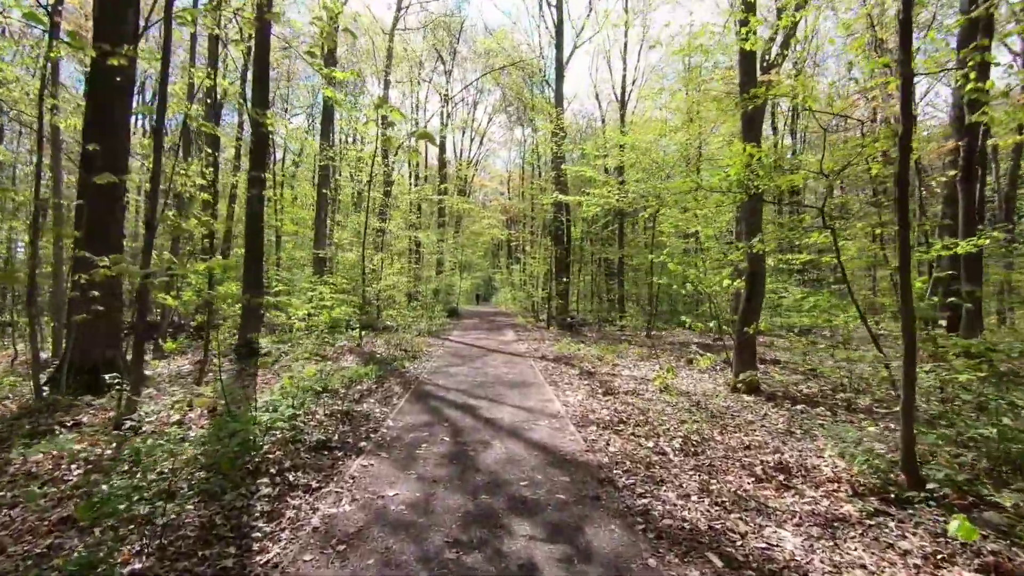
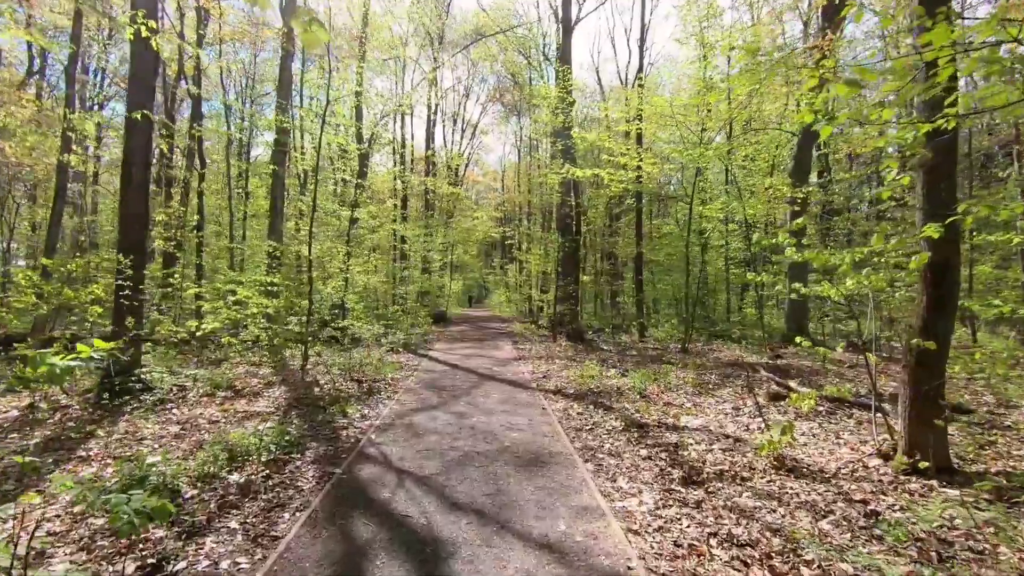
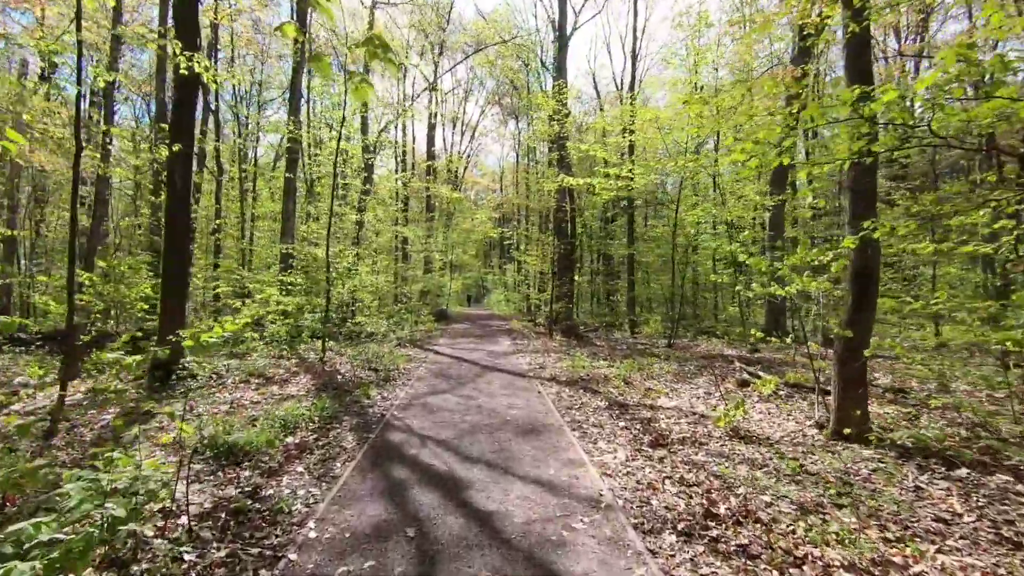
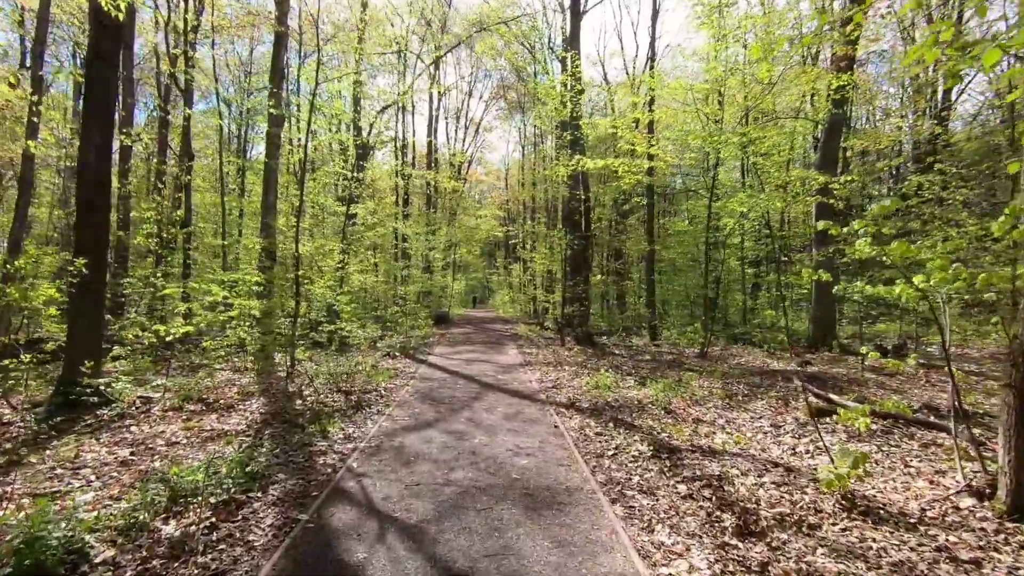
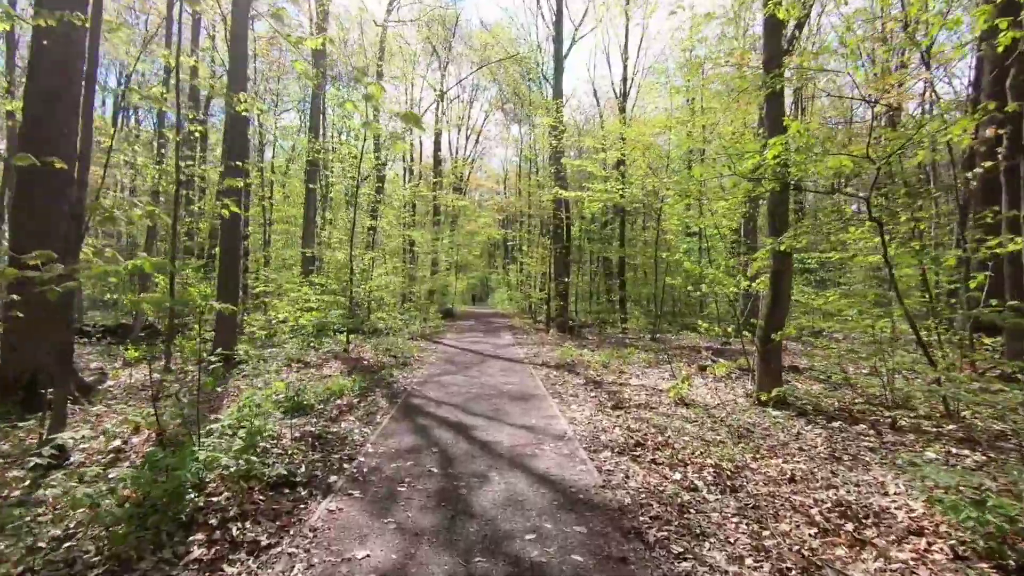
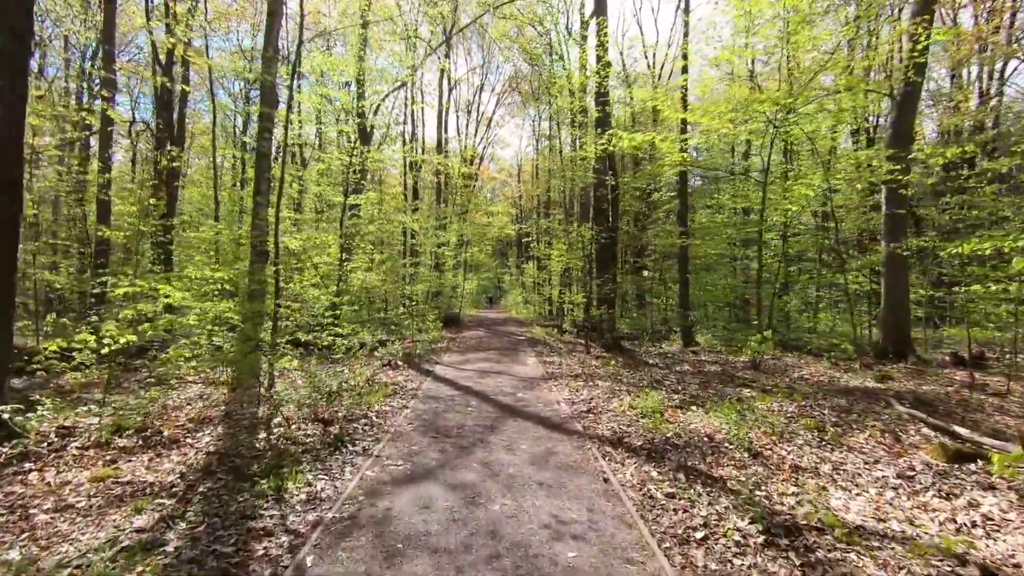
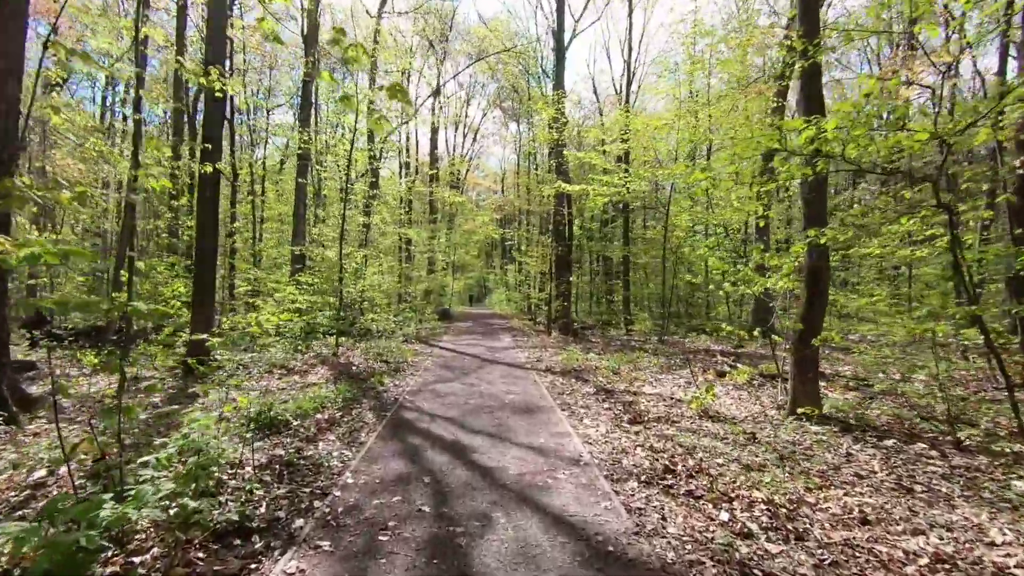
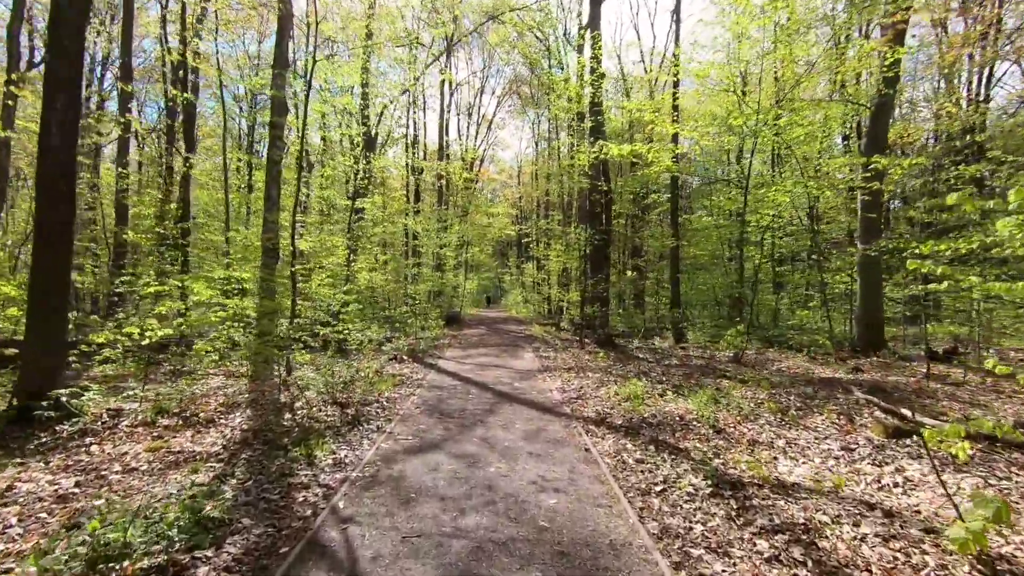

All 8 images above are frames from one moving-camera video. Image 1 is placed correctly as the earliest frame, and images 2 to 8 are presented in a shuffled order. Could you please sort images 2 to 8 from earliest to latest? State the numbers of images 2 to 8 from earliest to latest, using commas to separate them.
5, 7, 3, 2, 4, 8, 6
